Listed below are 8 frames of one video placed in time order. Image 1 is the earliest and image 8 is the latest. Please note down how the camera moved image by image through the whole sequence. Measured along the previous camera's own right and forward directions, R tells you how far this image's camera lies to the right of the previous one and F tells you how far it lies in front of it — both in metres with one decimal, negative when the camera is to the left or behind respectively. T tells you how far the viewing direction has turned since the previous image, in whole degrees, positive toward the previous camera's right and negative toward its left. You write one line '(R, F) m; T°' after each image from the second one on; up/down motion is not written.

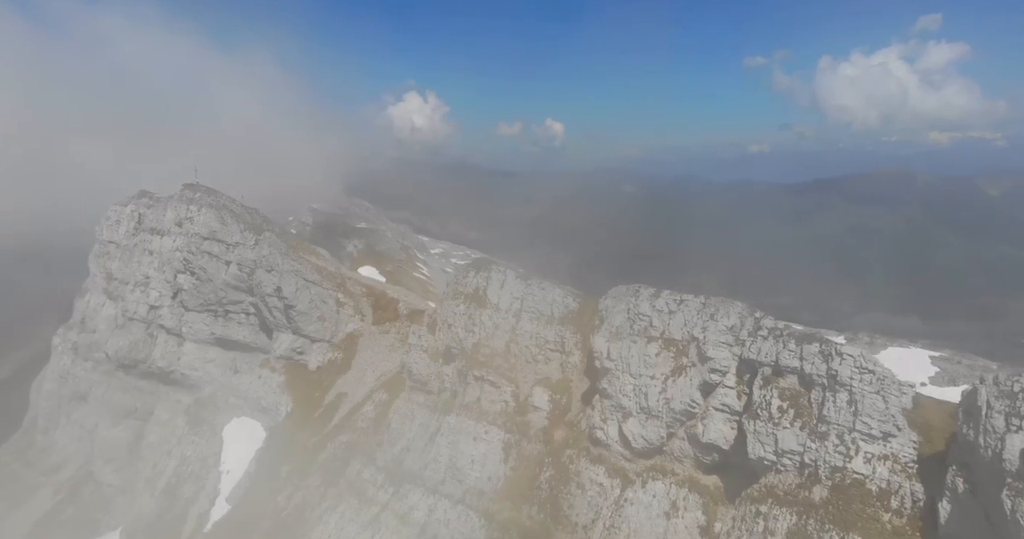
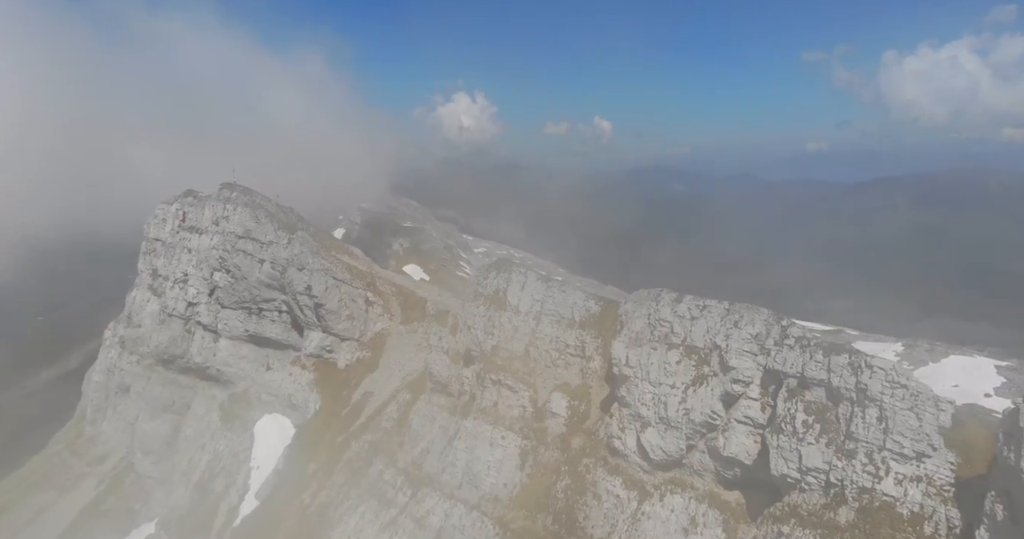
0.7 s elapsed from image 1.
(+2.4, +1.4) m; -4°
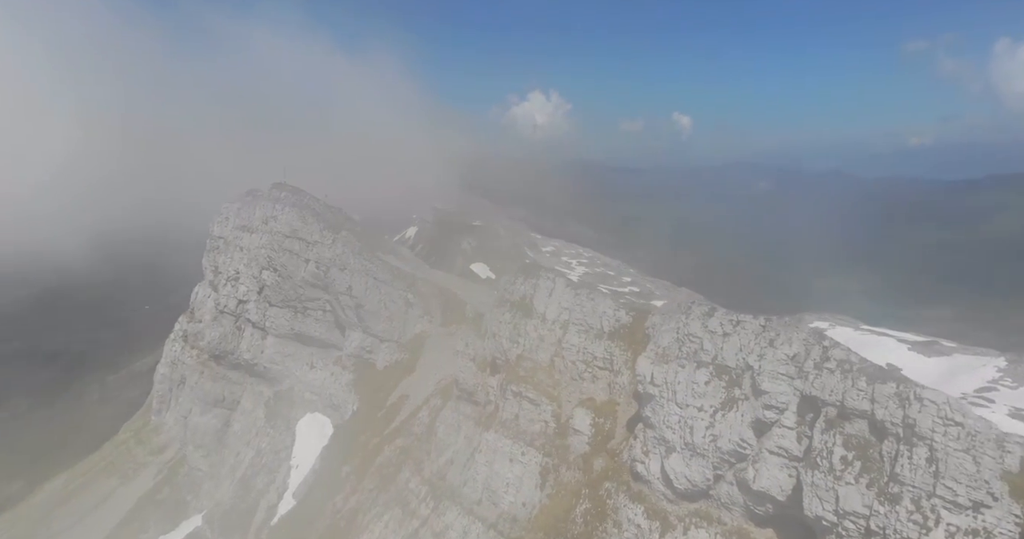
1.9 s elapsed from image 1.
(+4.1, +3.2) m; -7°
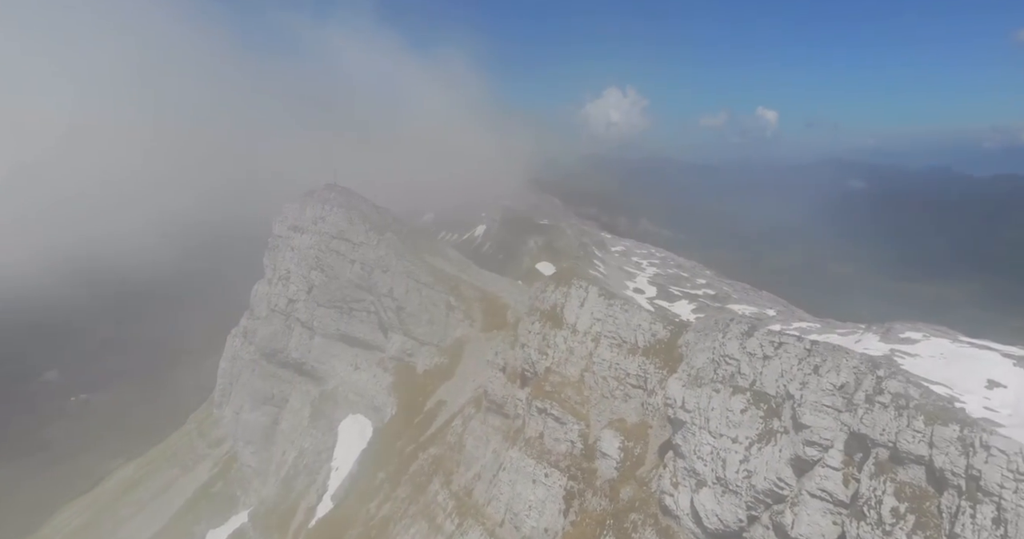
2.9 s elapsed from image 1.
(+3.6, +3.4) m; -7°
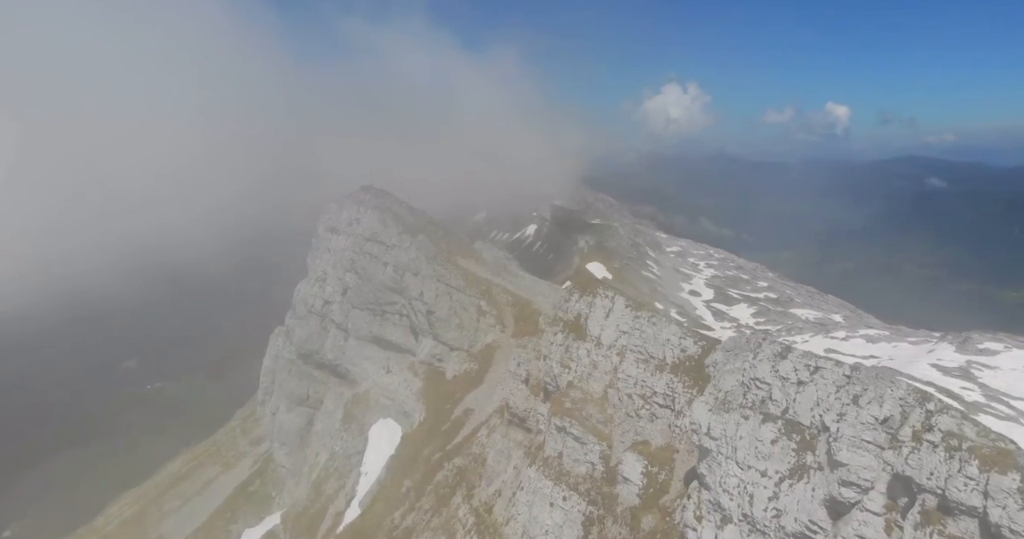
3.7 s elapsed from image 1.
(+2.7, +2.9) m; -5°
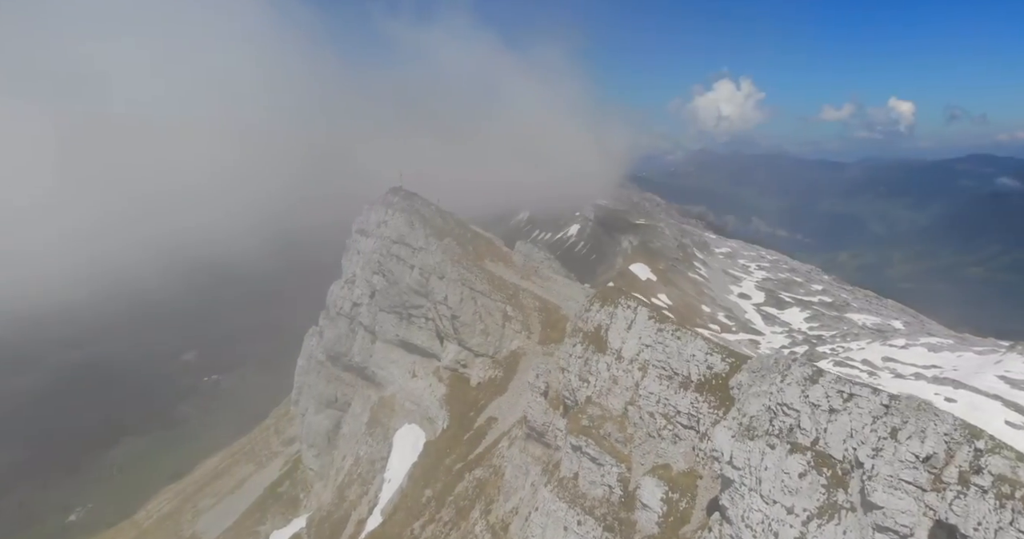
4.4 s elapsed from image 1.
(+2.2, +2.5) m; -4°
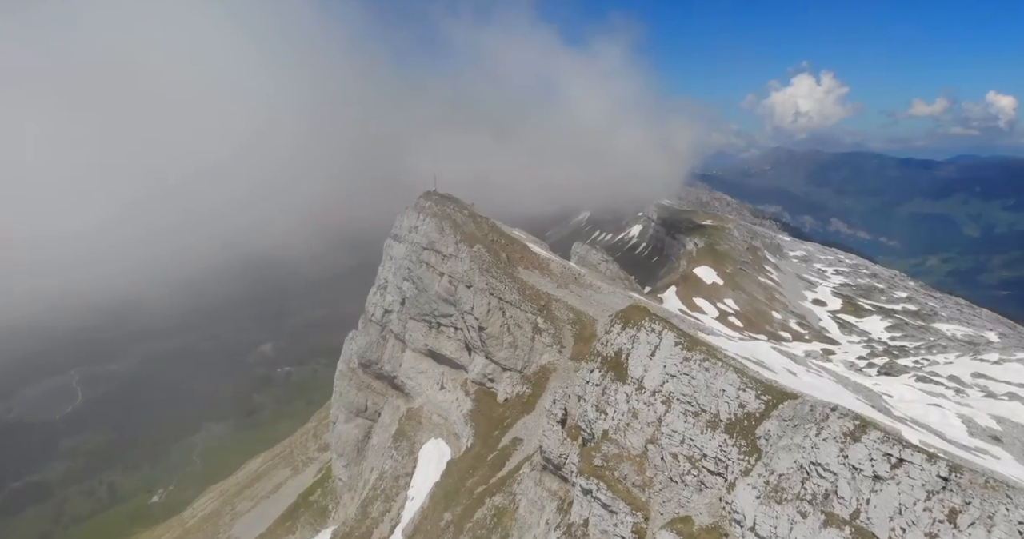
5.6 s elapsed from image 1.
(+3.7, +4.9) m; -6°
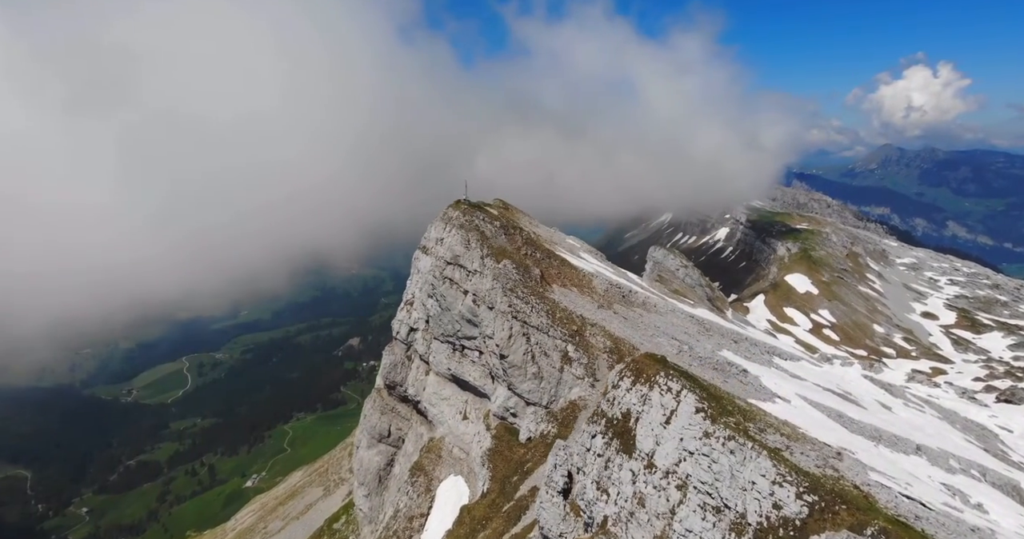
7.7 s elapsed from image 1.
(+5.7, +9.2) m; -8°
